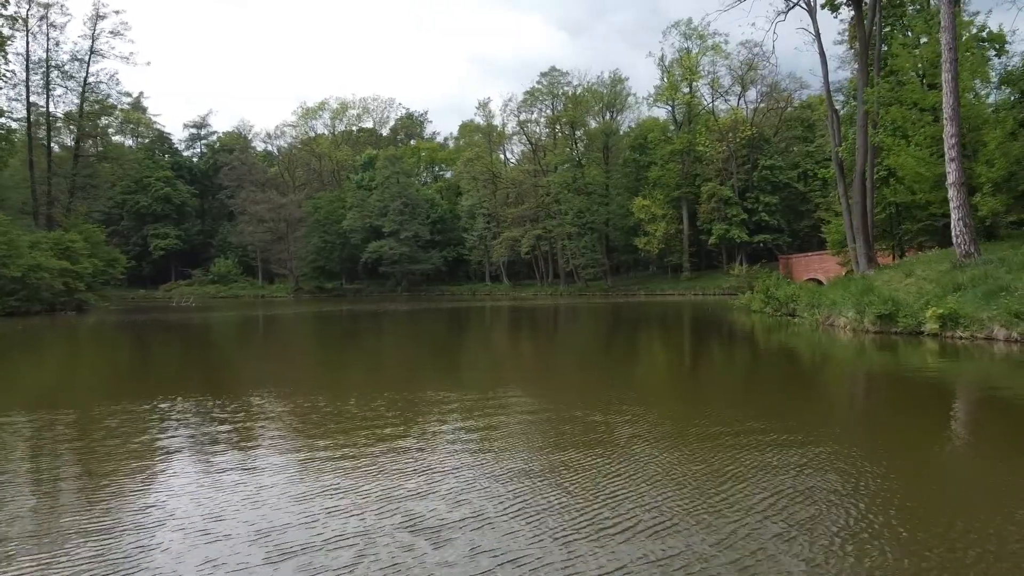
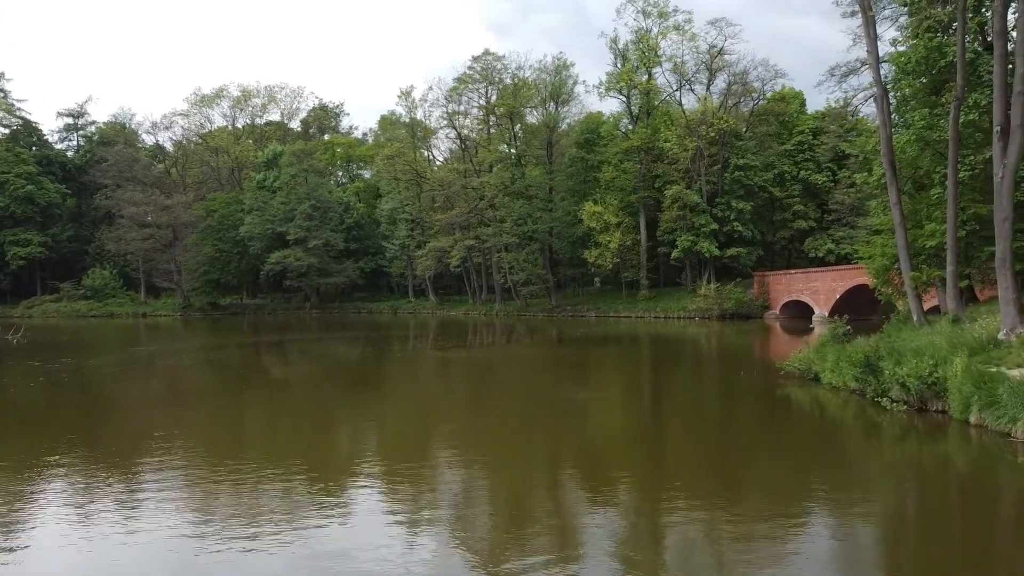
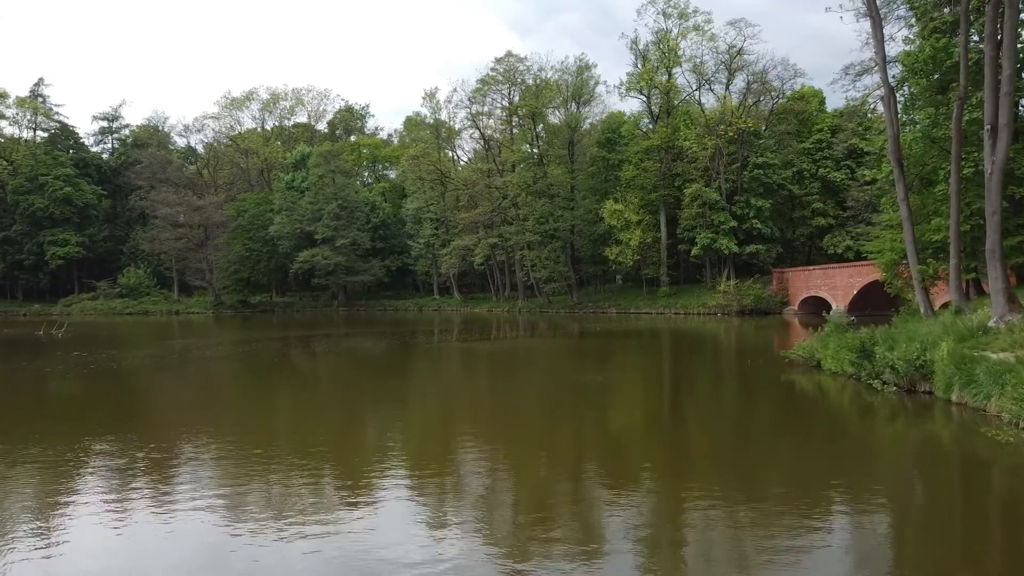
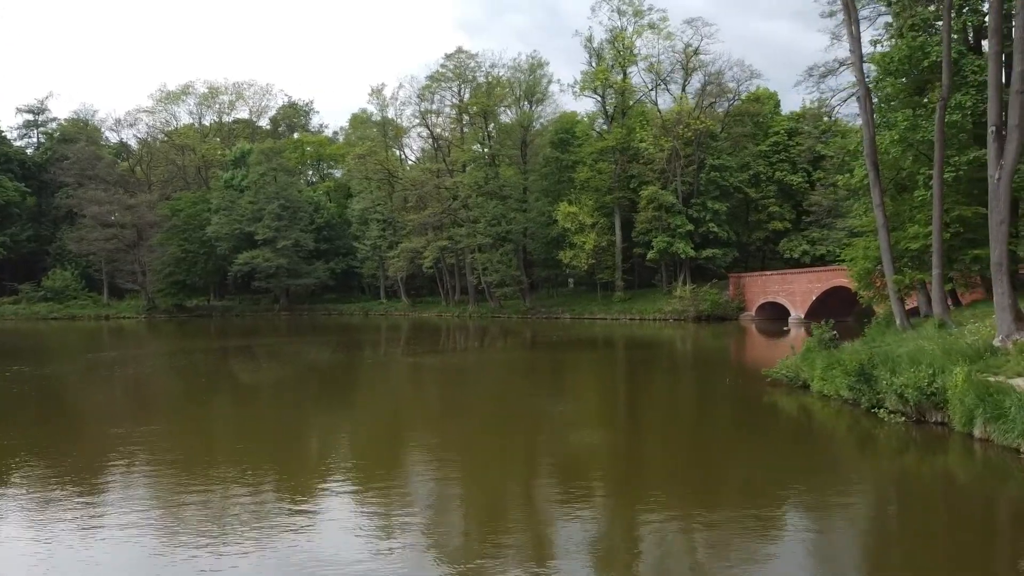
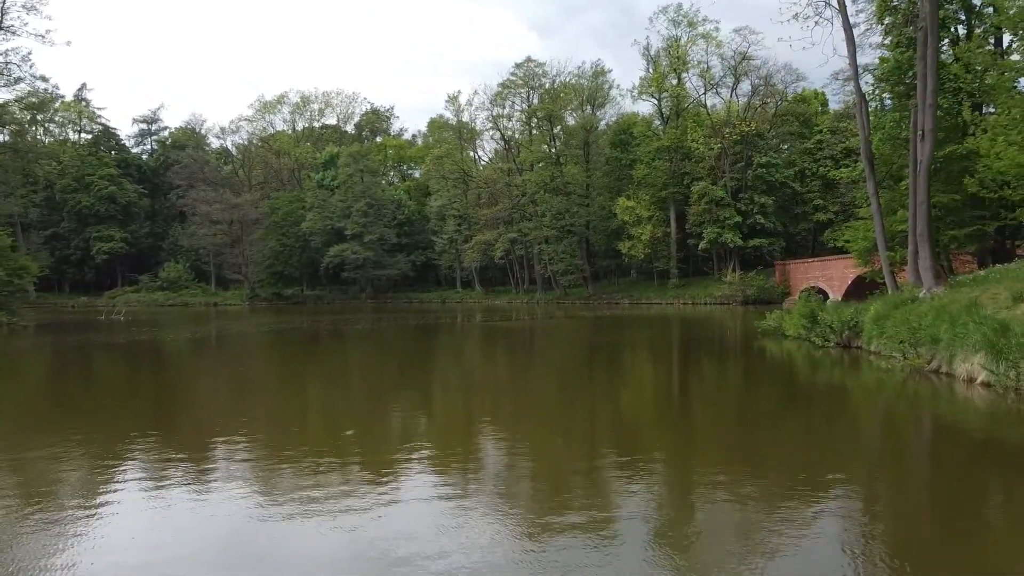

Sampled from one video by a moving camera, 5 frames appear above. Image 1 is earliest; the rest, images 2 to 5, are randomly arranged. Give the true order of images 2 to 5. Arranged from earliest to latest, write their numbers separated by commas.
5, 3, 2, 4
